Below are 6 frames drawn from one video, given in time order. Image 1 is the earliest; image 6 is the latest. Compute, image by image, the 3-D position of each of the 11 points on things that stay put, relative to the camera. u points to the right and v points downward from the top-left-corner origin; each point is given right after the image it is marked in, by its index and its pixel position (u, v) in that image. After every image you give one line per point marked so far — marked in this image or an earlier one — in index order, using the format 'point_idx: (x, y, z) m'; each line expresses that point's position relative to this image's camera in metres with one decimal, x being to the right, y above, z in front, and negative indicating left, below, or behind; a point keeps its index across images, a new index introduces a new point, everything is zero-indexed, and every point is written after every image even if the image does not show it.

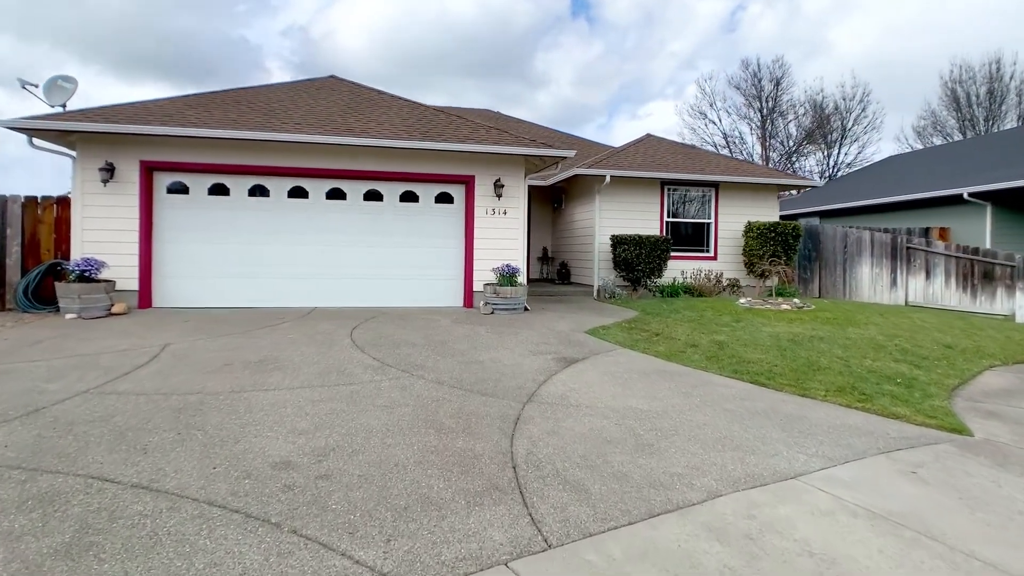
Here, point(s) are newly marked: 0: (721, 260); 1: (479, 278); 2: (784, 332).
0: (+4.2, +0.6, +12.9) m
1: (-0.5, +0.1, +9.8) m
2: (+3.3, -0.5, +7.8) m
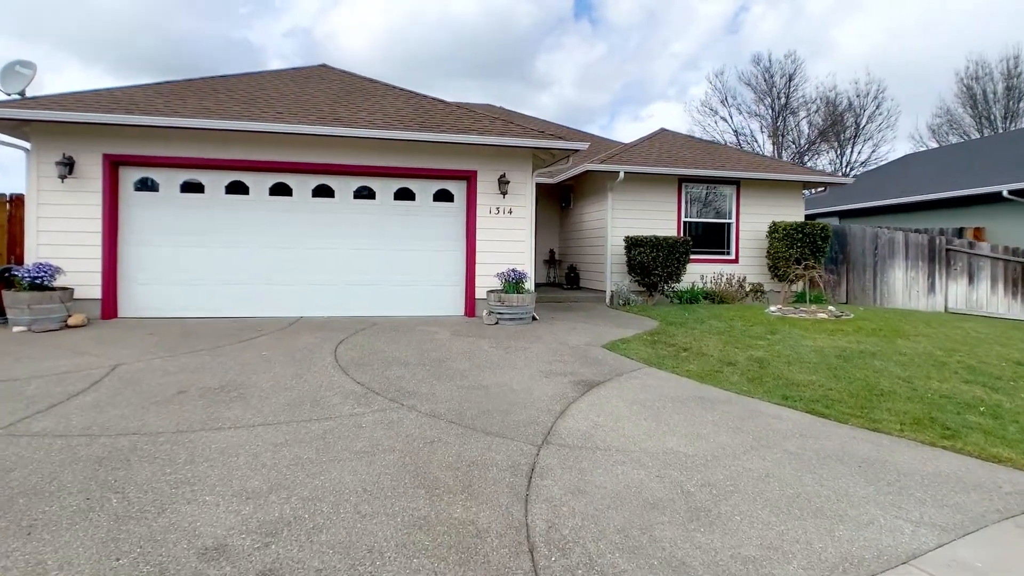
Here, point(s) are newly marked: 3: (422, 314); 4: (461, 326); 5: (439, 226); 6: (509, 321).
0: (+4.3, +0.5, +11.9) m
1: (-0.4, 0.0, +8.8) m
2: (+3.3, -0.6, +6.9) m
3: (-1.2, -0.4, +8.8) m
4: (-0.6, -0.5, +7.9) m
5: (-1.0, +0.8, +8.8) m
6: (0.0, -0.4, +8.2) m
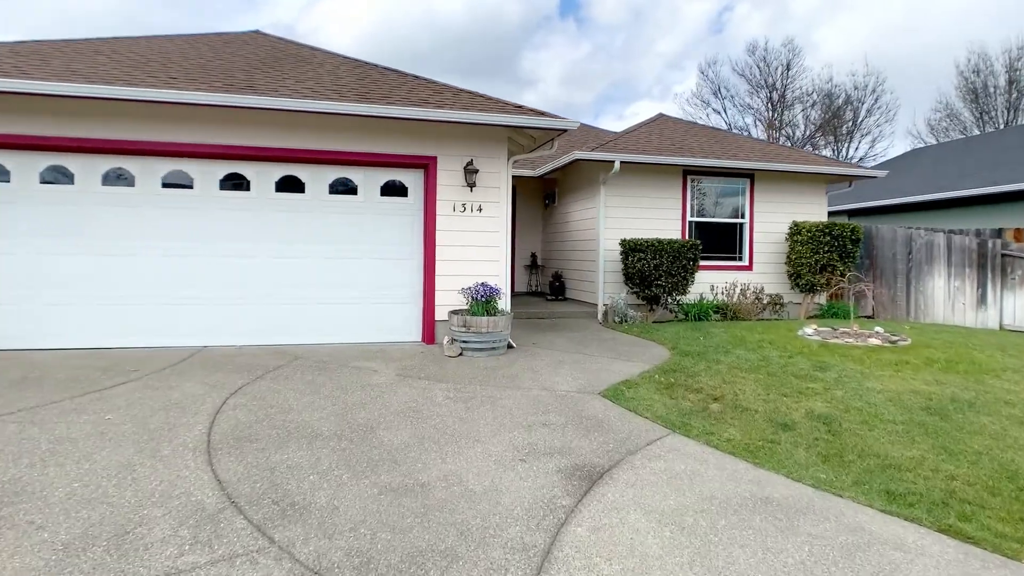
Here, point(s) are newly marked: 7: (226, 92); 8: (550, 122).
0: (+3.9, +0.3, +10.2) m
1: (-0.7, -0.2, +6.9) m
2: (+3.1, -0.8, +5.1) m
3: (-1.6, -0.6, +6.9) m
4: (-0.9, -0.7, +6.0) m
5: (-1.3, +0.6, +6.9) m
6: (-0.3, -0.6, +6.3) m
7: (-2.7, +1.9, +6.1) m
8: (+0.4, +1.7, +6.6) m
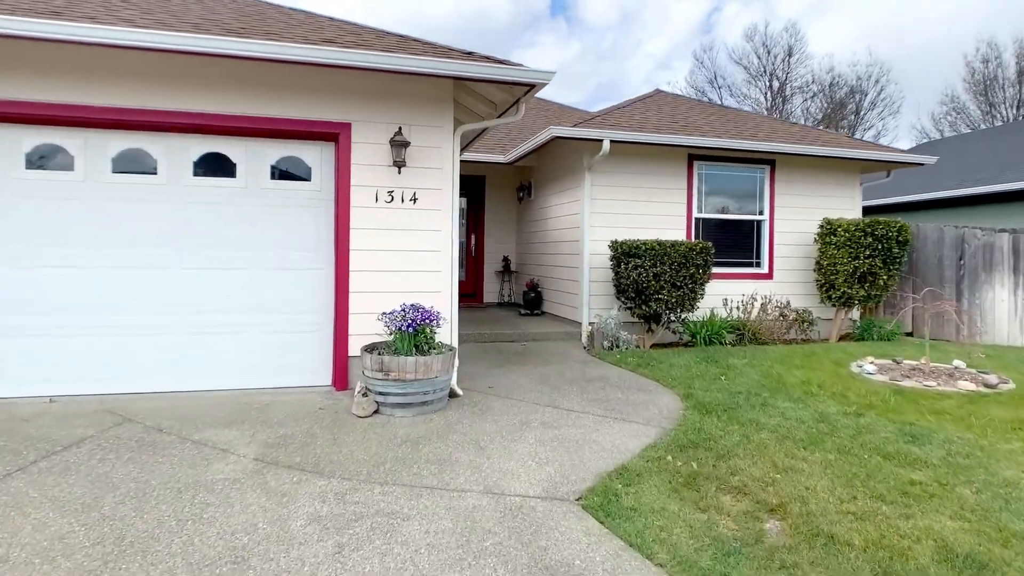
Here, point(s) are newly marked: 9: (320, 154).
0: (+3.4, +0.1, +8.2) m
1: (-1.1, -0.3, +4.9) m
2: (+2.7, -1.0, +3.1) m
3: (-2.0, -0.8, +4.9) m
4: (-1.3, -0.8, +4.0) m
5: (-1.7, +0.5, +4.9) m
6: (-0.7, -0.8, +4.2) m
7: (-3.1, +1.7, +4.0) m
8: (0.0, +1.5, +4.6) m
9: (-1.4, +1.0, +4.9) m
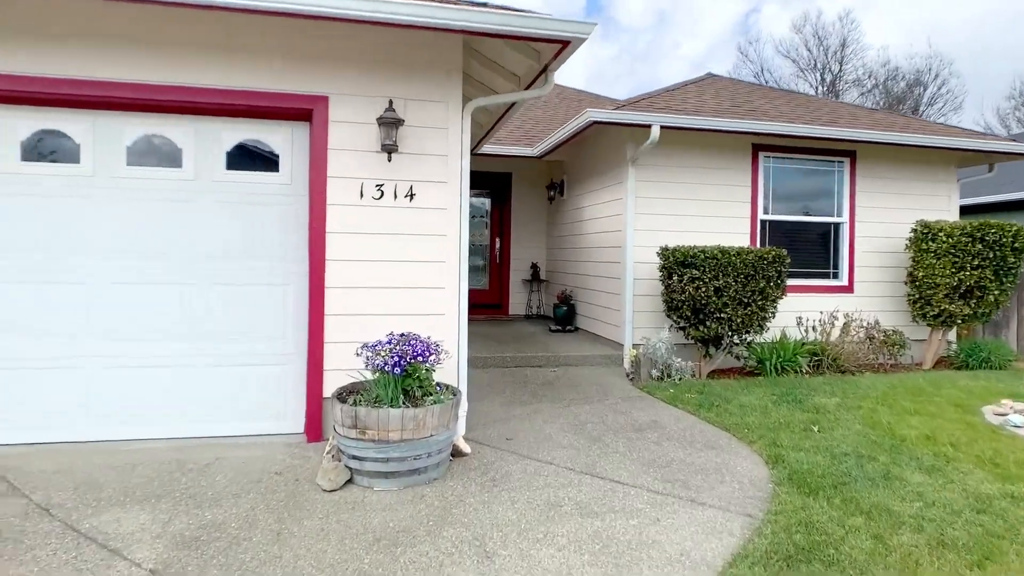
0: (+3.7, 0.0, +6.9) m
1: (-1.0, -0.4, +3.8) m
2: (+2.8, -1.1, +1.8) m
3: (-1.8, -0.9, +3.8) m
4: (-1.2, -0.9, +2.8) m
5: (-1.6, +0.4, +3.8) m
6: (-0.6, -0.9, +3.1) m
7: (-3.0, +1.6, +3.0) m
8: (+0.1, +1.4, +3.4) m
9: (-1.3, +0.9, +3.8) m
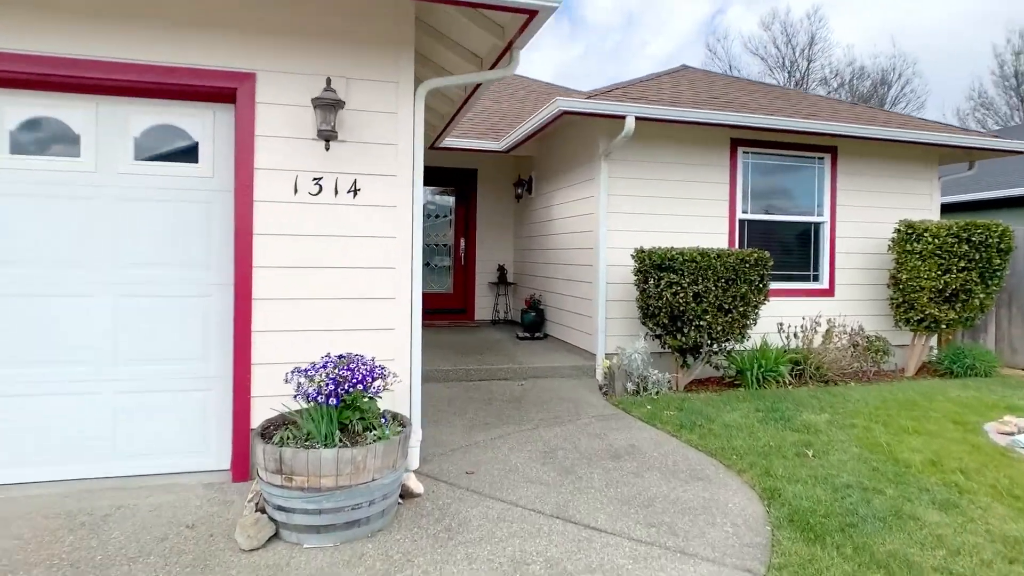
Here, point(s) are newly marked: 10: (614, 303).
0: (+3.4, -0.1, +6.5) m
1: (-1.2, -0.5, +3.3) m
2: (+2.6, -1.2, +1.5) m
3: (-2.0, -0.9, +3.2) m
4: (-1.4, -1.0, +2.3) m
5: (-1.8, +0.3, +3.2) m
6: (-0.8, -1.0, +2.6) m
7: (-3.1, +1.5, +2.4) m
8: (-0.1, +1.3, +2.9) m
9: (-1.5, +0.8, +3.3) m
10: (+0.9, -0.1, +5.8) m
